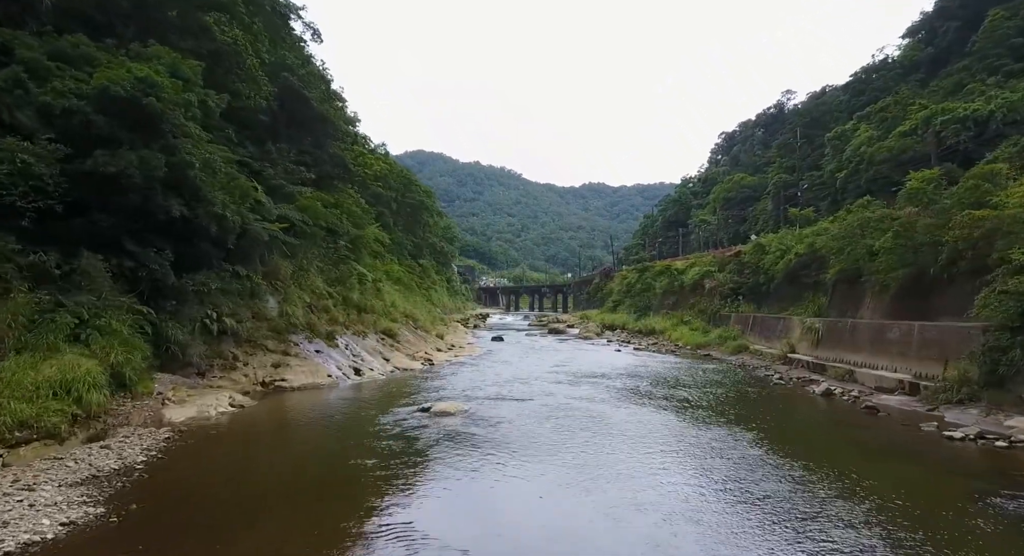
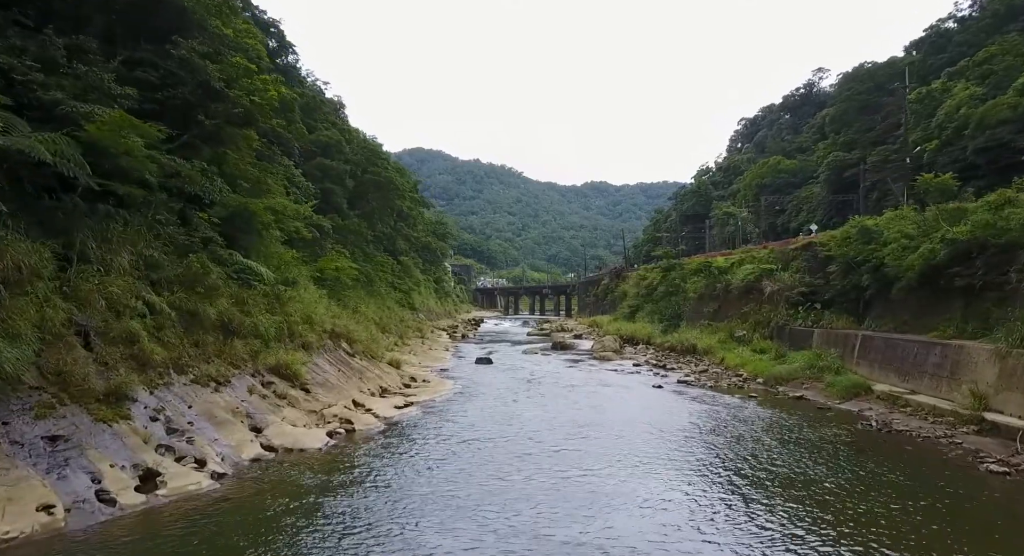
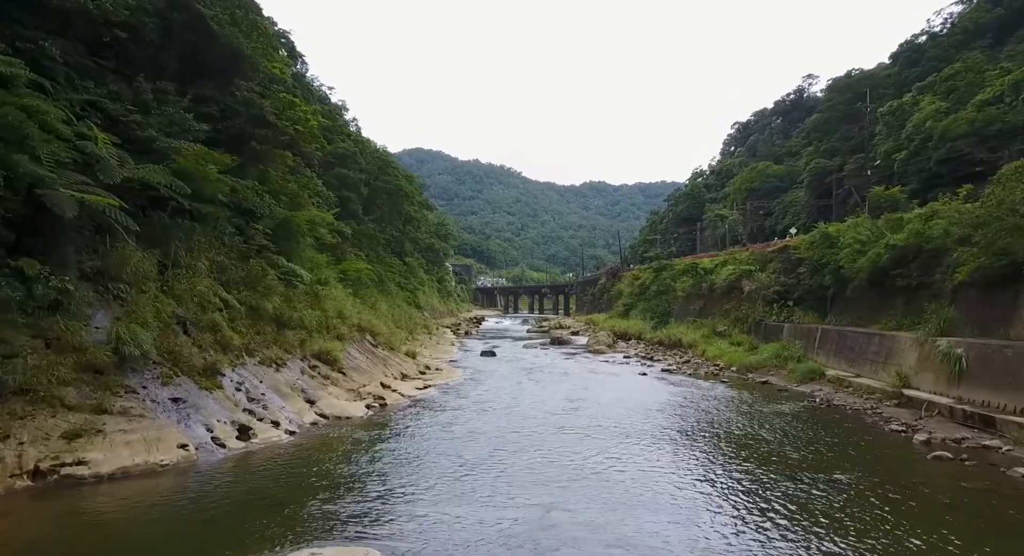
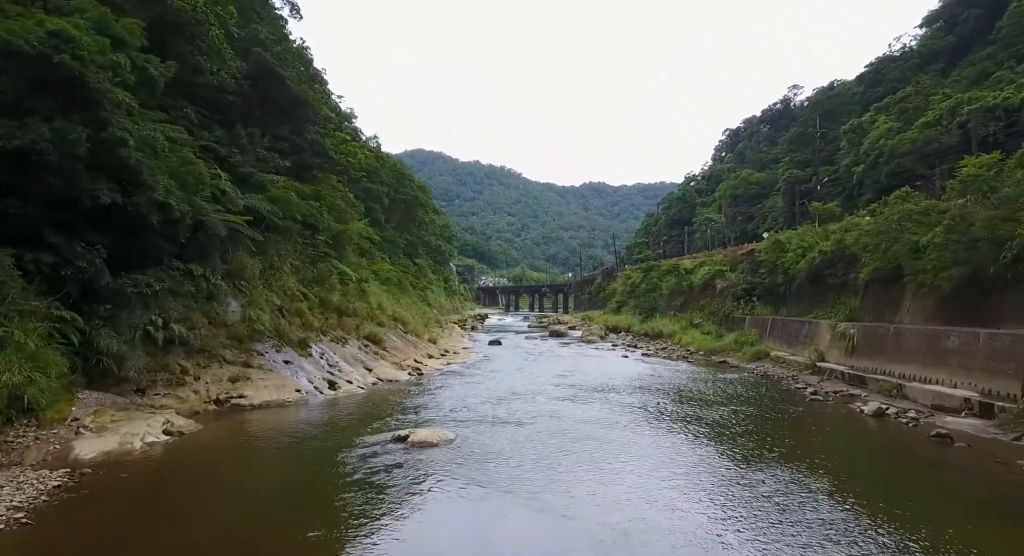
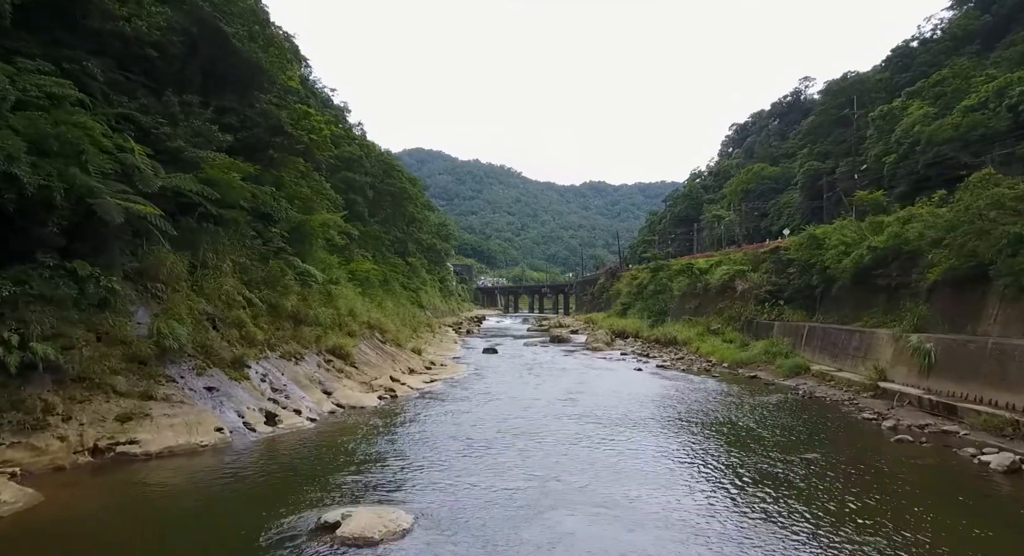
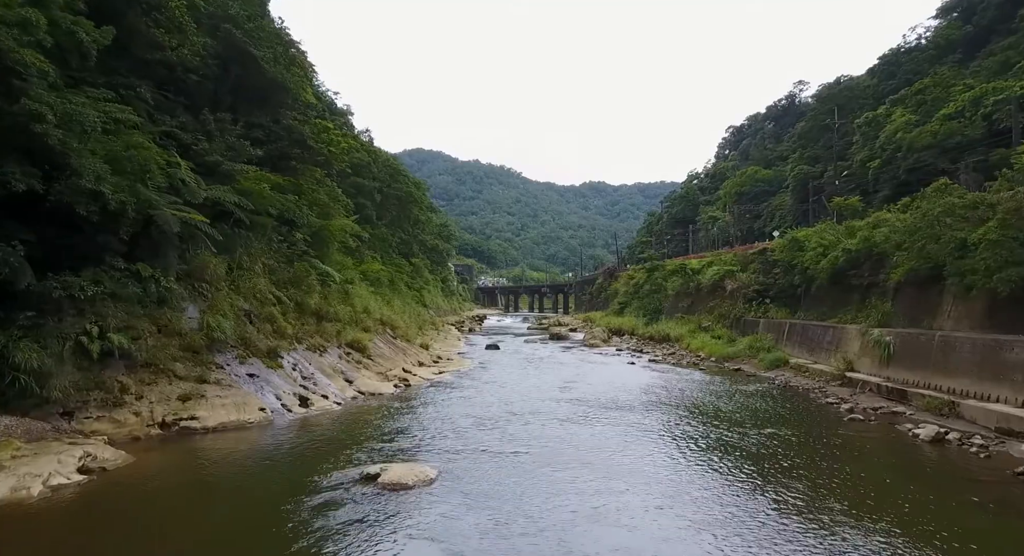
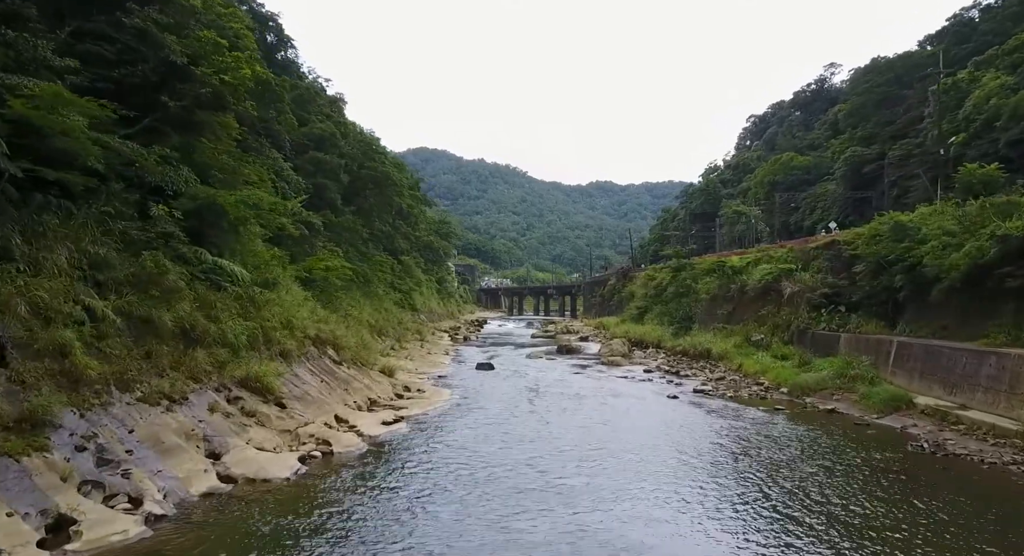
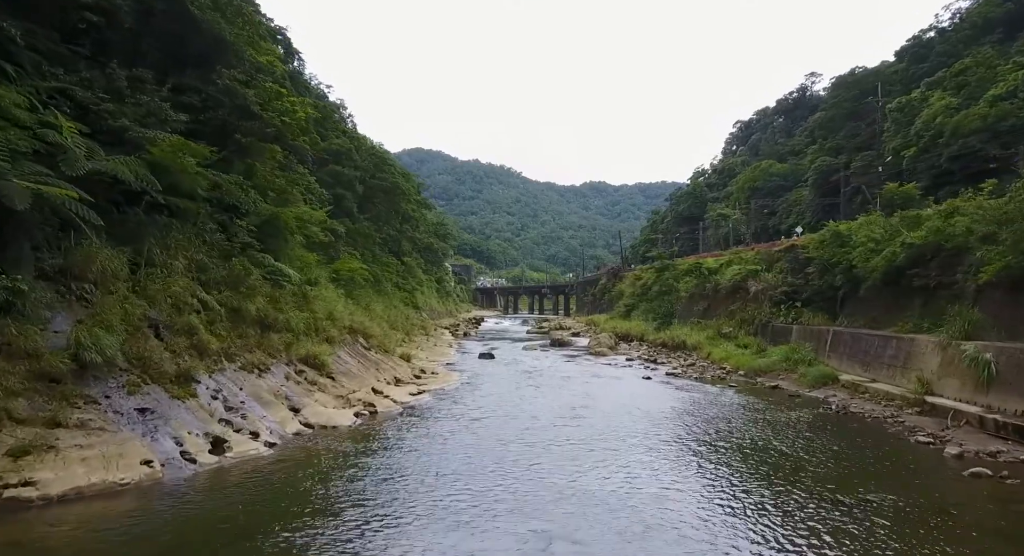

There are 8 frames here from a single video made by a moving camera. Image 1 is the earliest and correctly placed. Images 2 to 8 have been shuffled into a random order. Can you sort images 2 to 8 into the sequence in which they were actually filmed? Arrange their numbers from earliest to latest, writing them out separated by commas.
4, 6, 5, 3, 8, 2, 7
